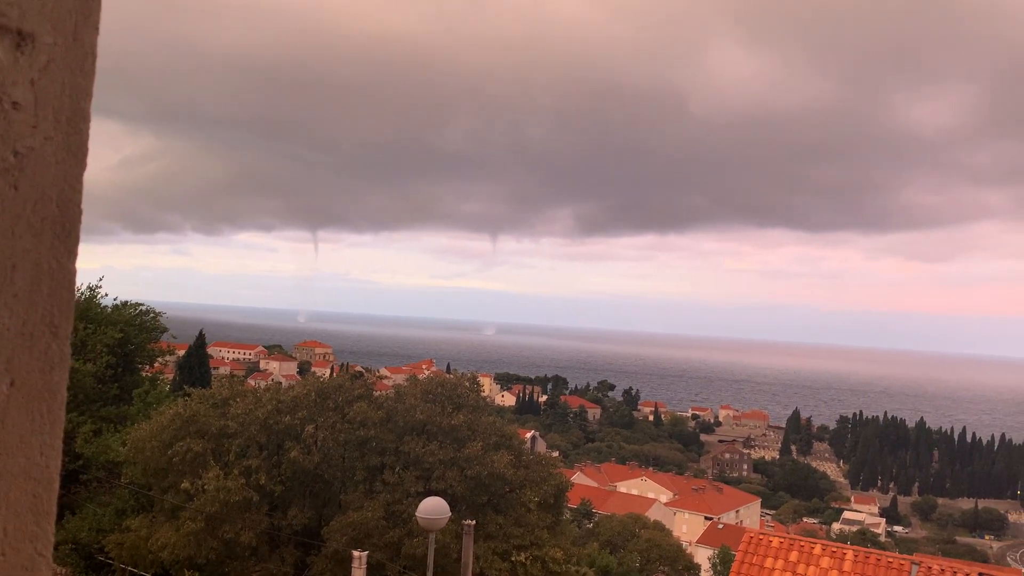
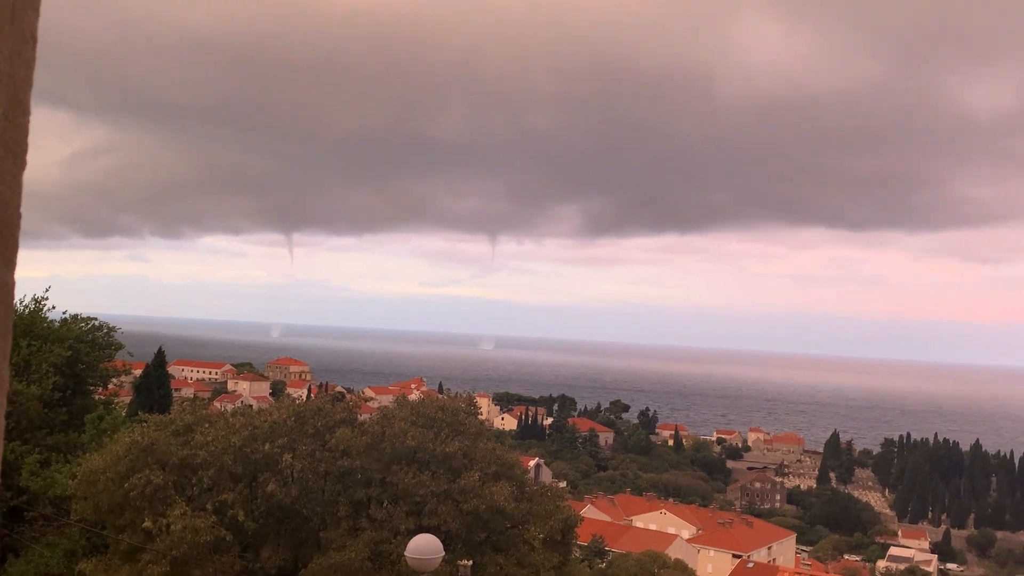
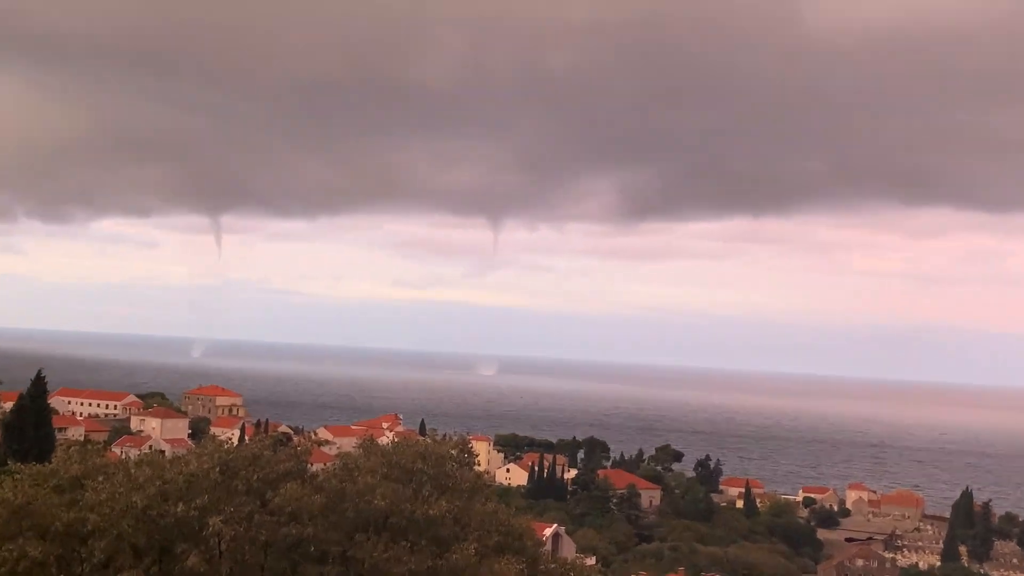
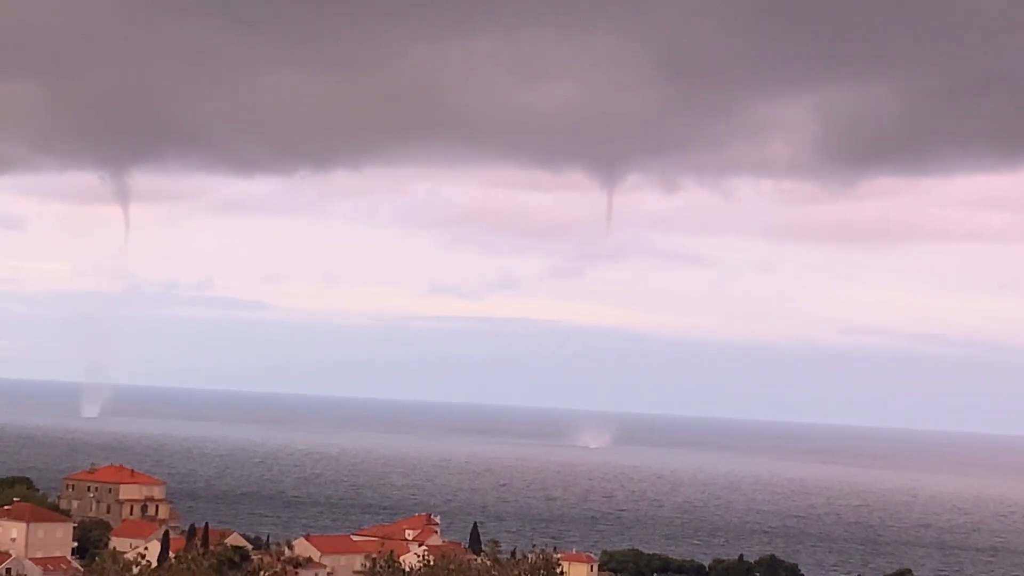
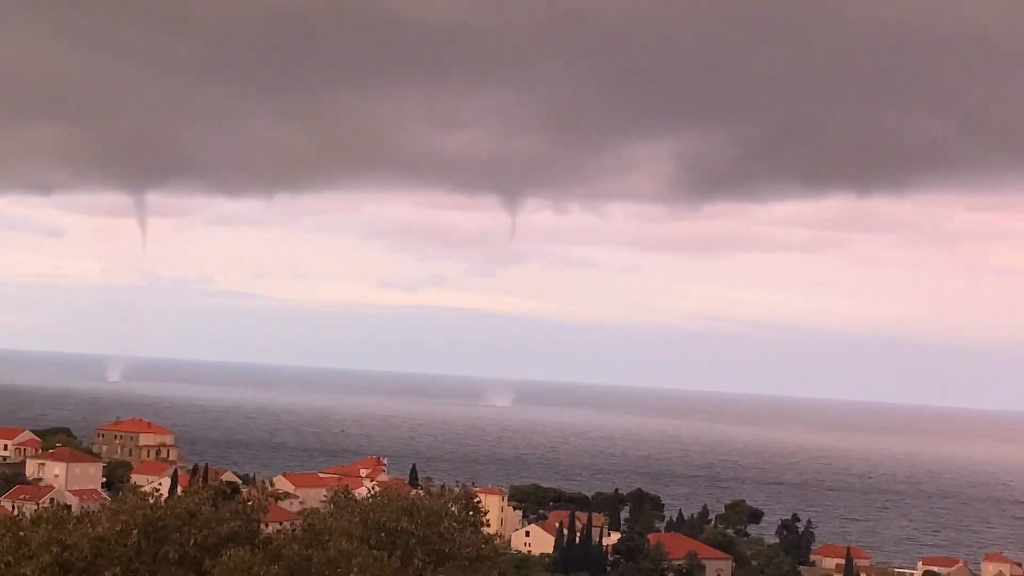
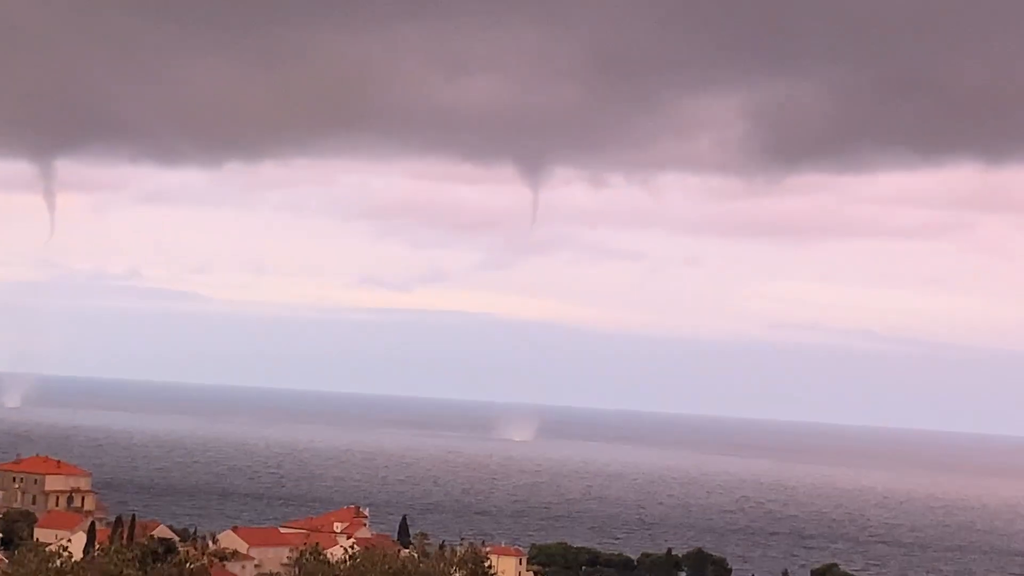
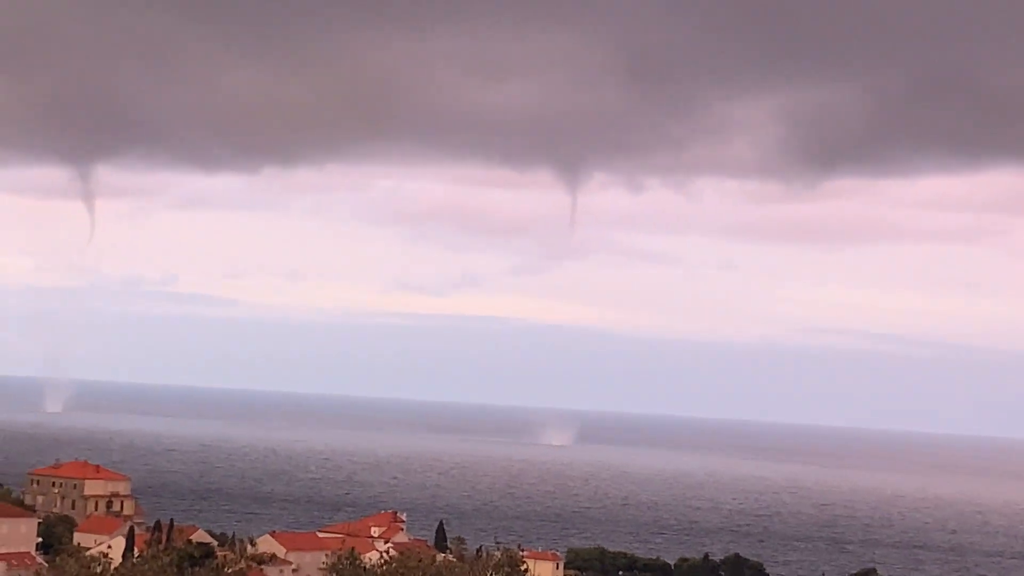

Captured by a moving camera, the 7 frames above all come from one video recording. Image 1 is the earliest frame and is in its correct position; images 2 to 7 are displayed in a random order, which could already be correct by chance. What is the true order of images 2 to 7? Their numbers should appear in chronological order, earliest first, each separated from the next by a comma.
2, 3, 5, 6, 7, 4
